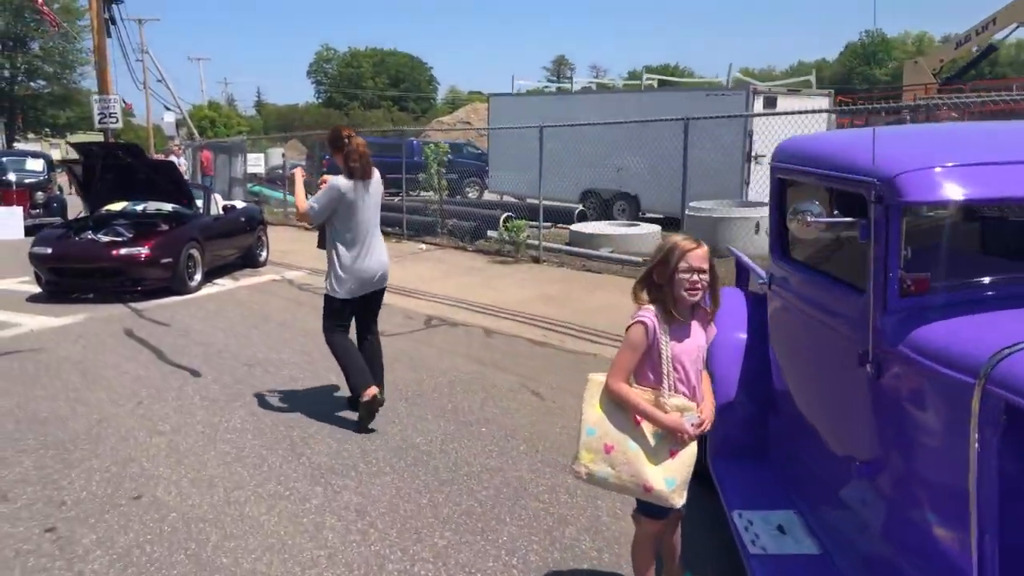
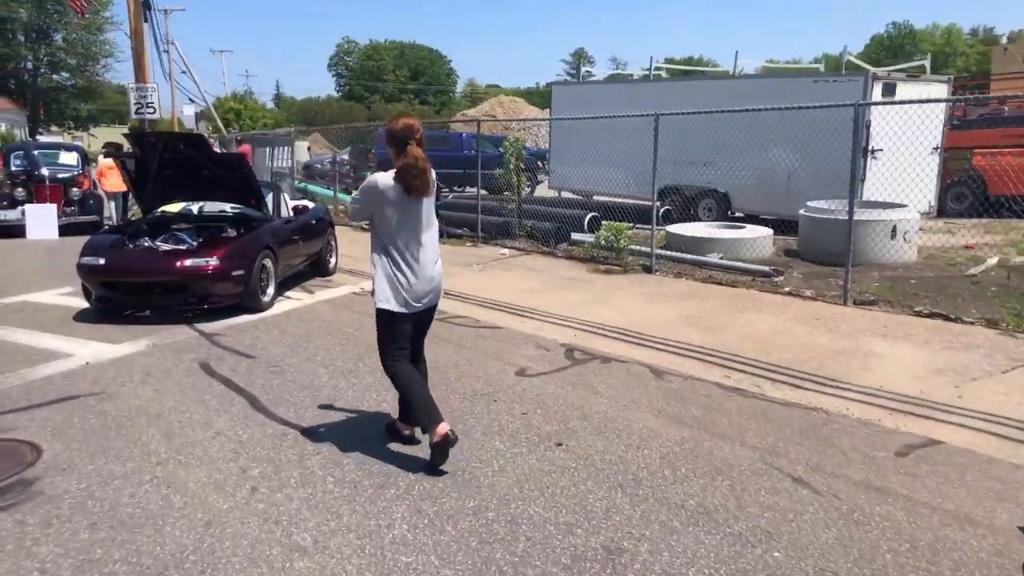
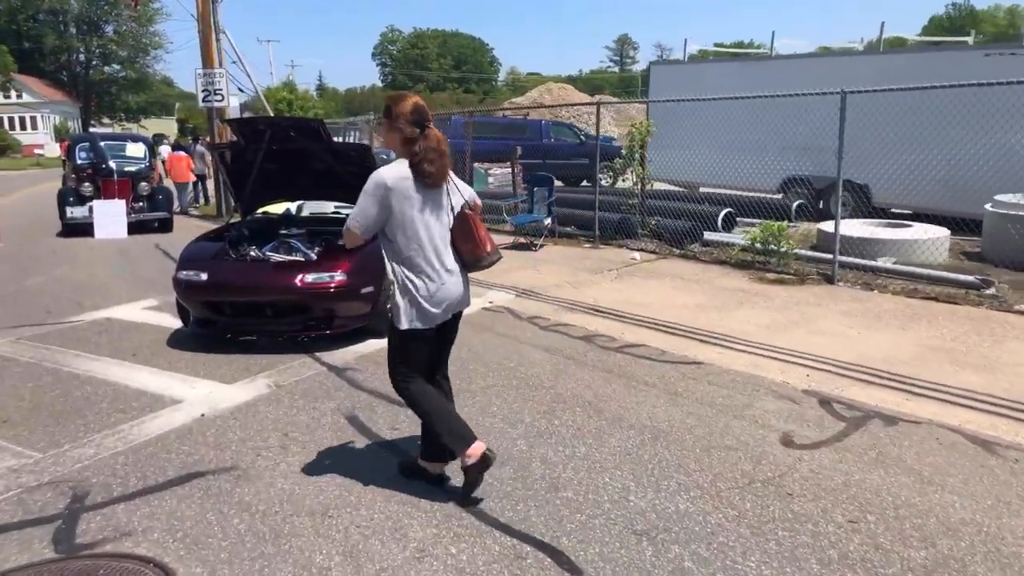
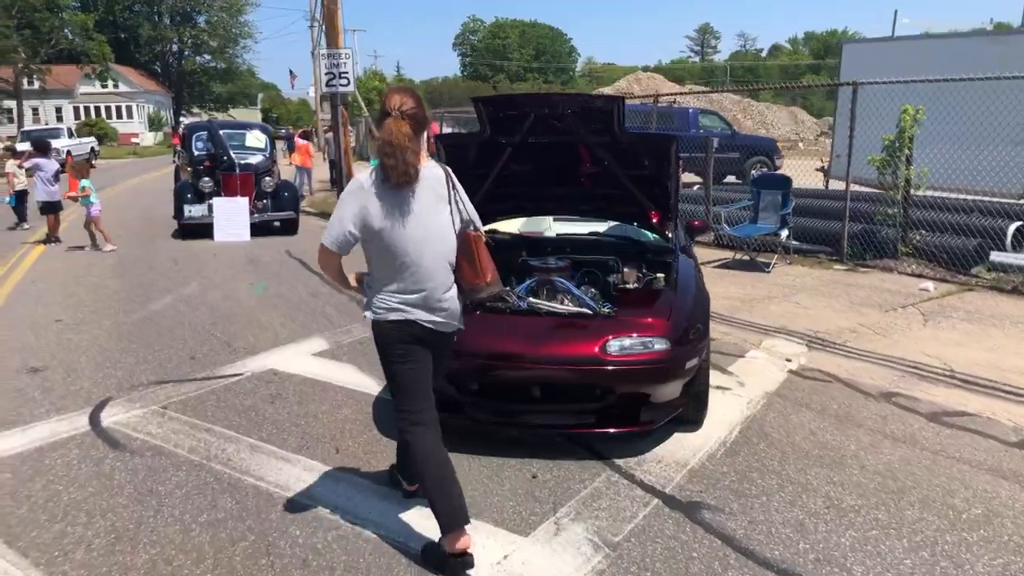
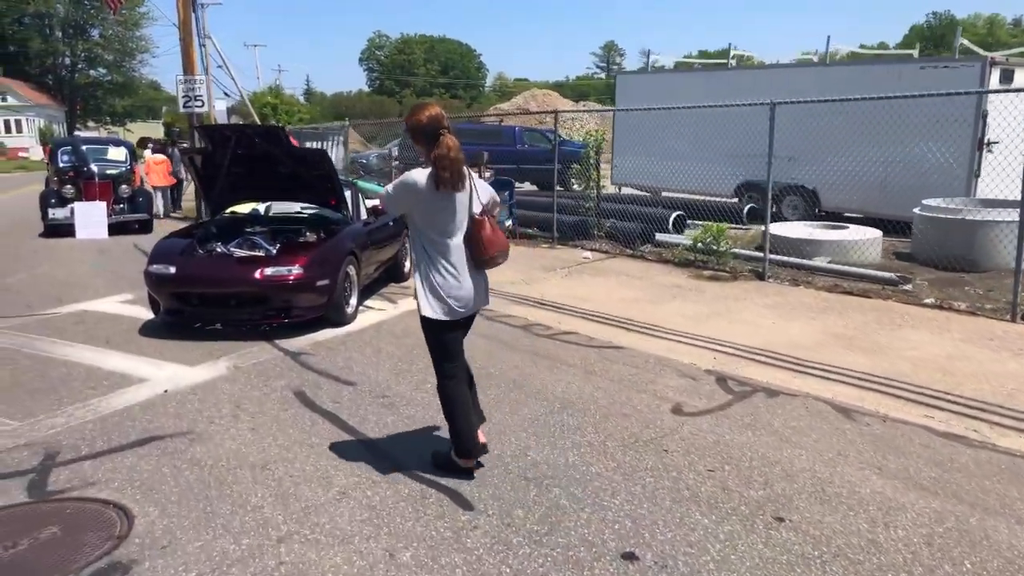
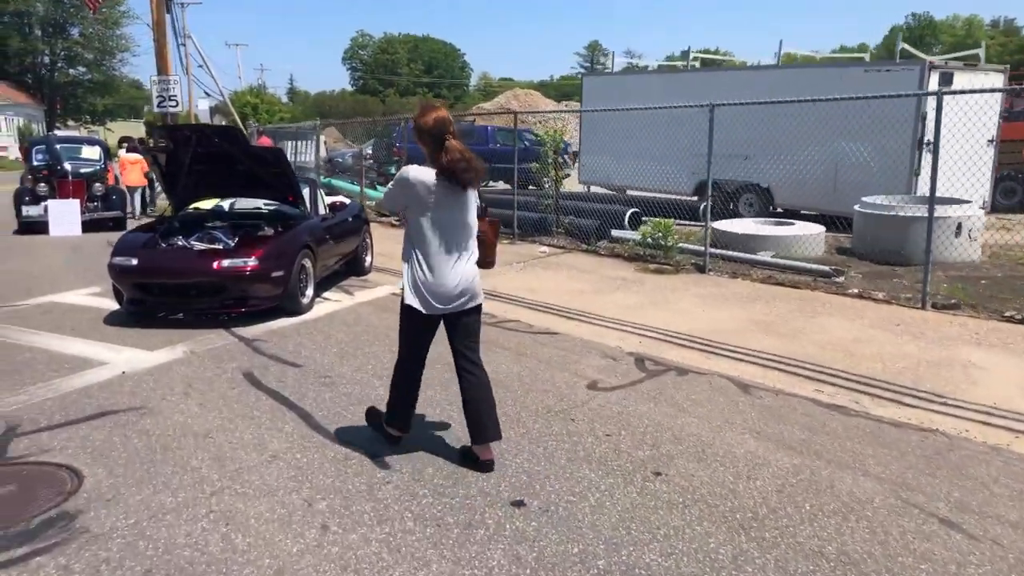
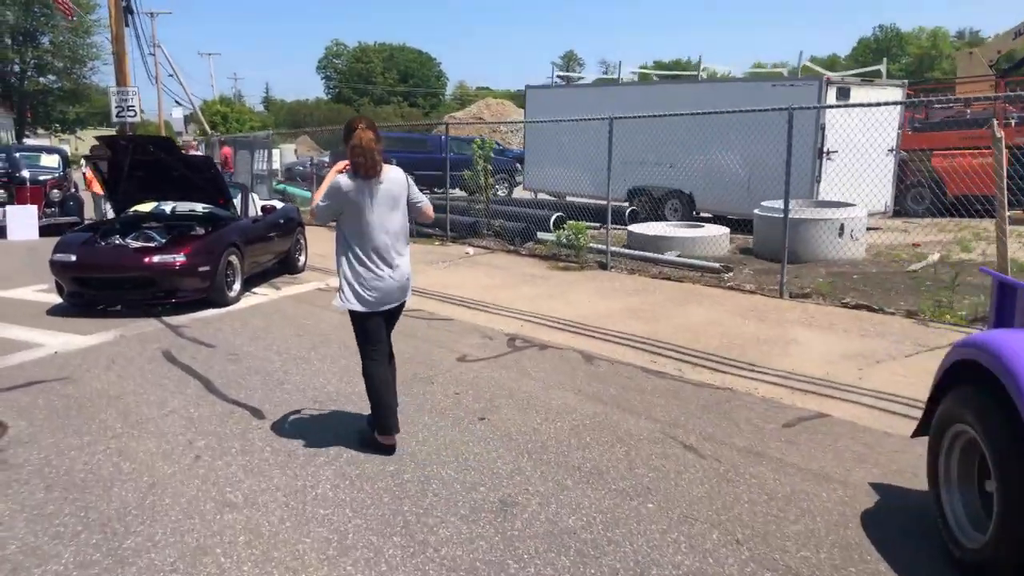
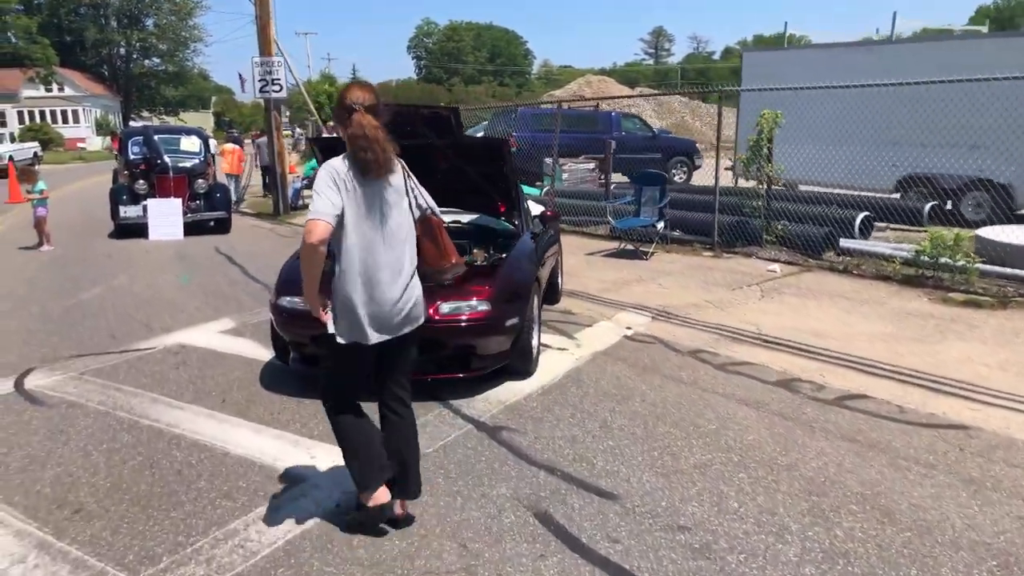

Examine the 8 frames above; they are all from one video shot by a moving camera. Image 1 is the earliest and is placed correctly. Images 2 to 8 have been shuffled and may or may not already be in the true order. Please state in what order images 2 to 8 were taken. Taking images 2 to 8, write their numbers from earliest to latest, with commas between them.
7, 2, 6, 5, 3, 8, 4
